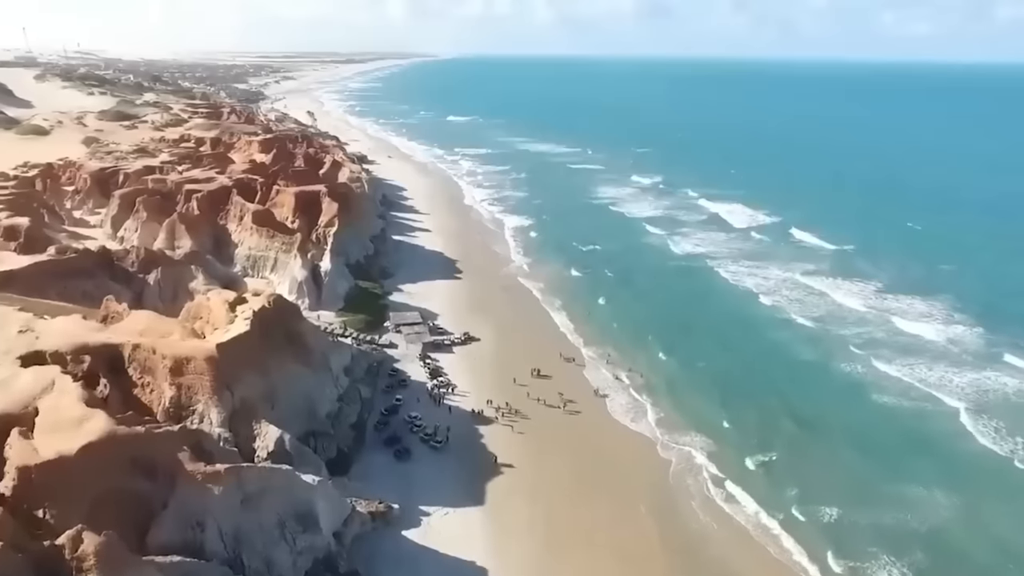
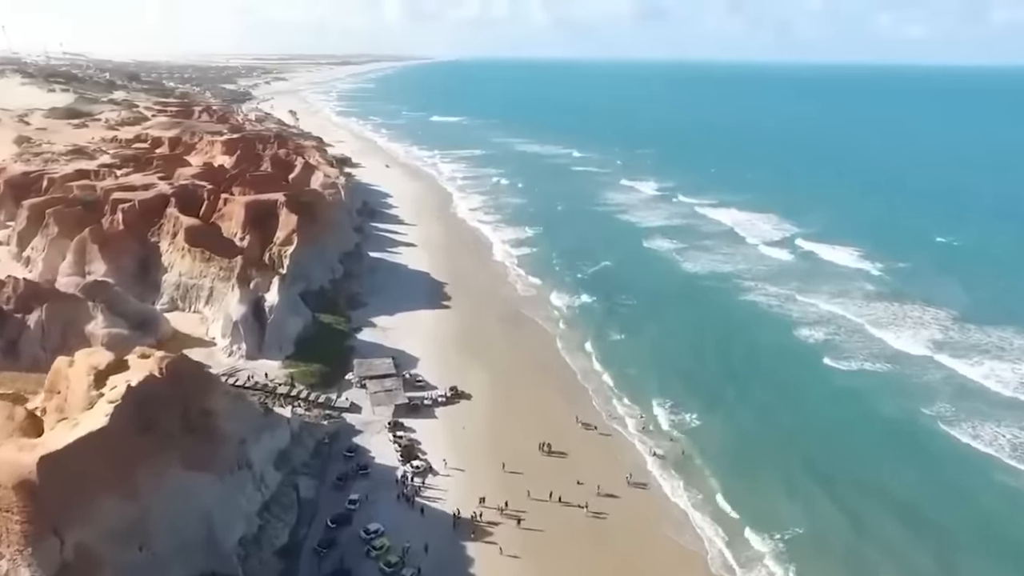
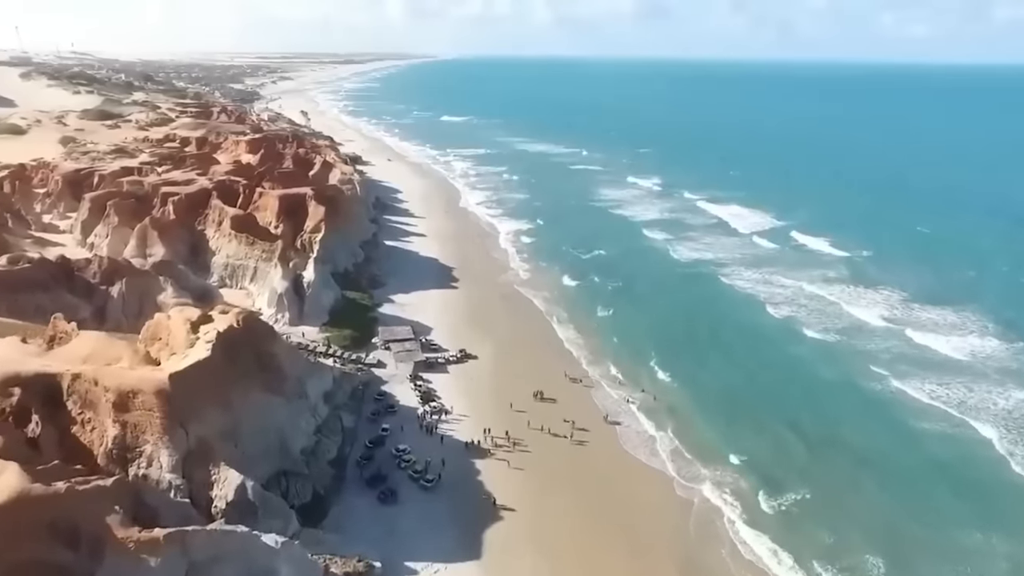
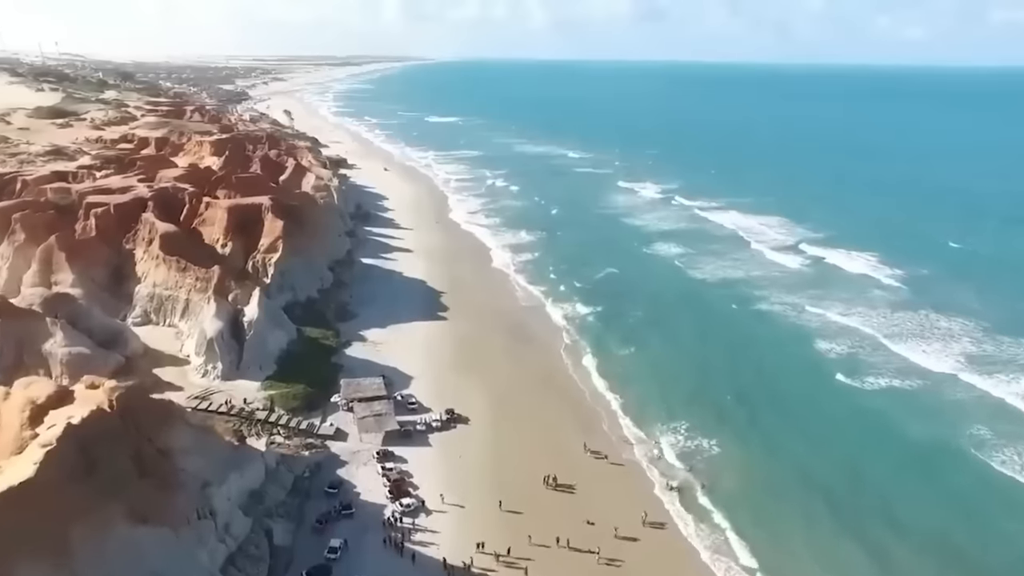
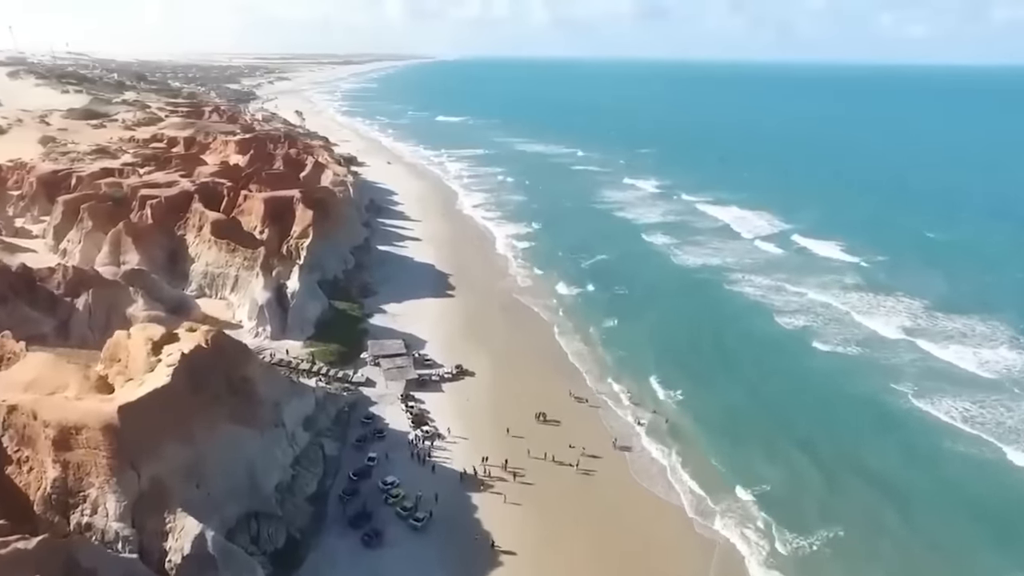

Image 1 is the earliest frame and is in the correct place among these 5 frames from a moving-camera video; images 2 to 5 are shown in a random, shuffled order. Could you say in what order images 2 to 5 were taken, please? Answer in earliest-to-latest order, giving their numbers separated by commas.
3, 5, 2, 4
